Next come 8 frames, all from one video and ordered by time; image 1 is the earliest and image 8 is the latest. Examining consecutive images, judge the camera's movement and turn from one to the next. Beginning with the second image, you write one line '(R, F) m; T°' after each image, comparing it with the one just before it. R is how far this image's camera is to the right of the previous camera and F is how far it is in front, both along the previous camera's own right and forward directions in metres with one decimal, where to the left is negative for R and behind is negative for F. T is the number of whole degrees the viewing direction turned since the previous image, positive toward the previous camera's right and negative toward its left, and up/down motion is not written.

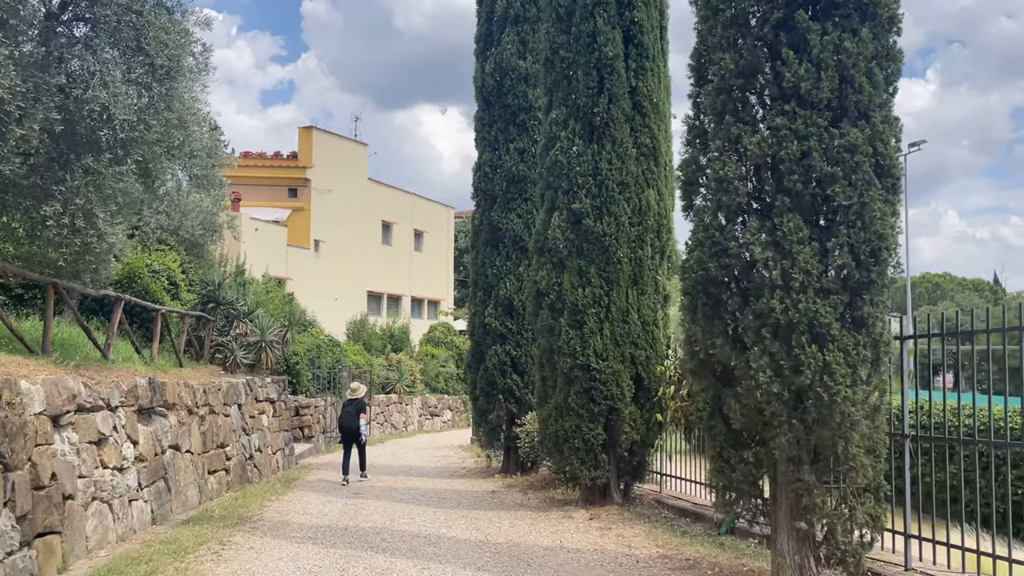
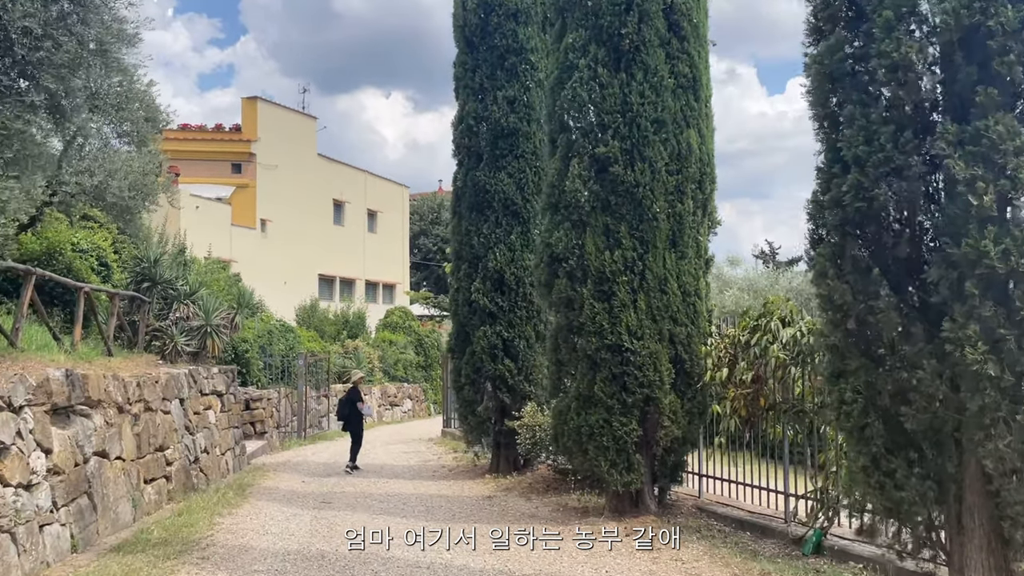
(-0.6, +1.8) m; +4°
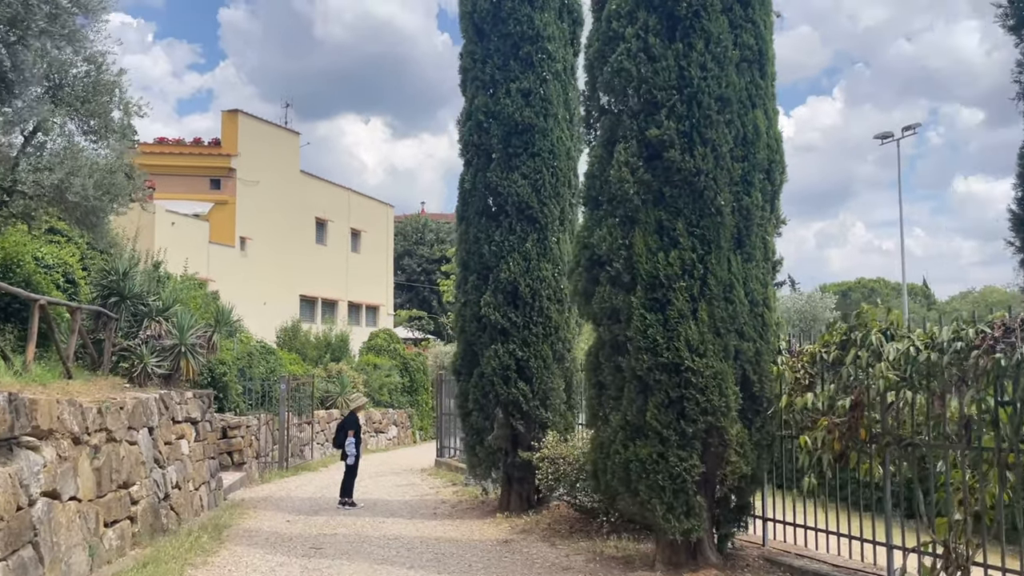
(-0.4, +1.2) m; +1°
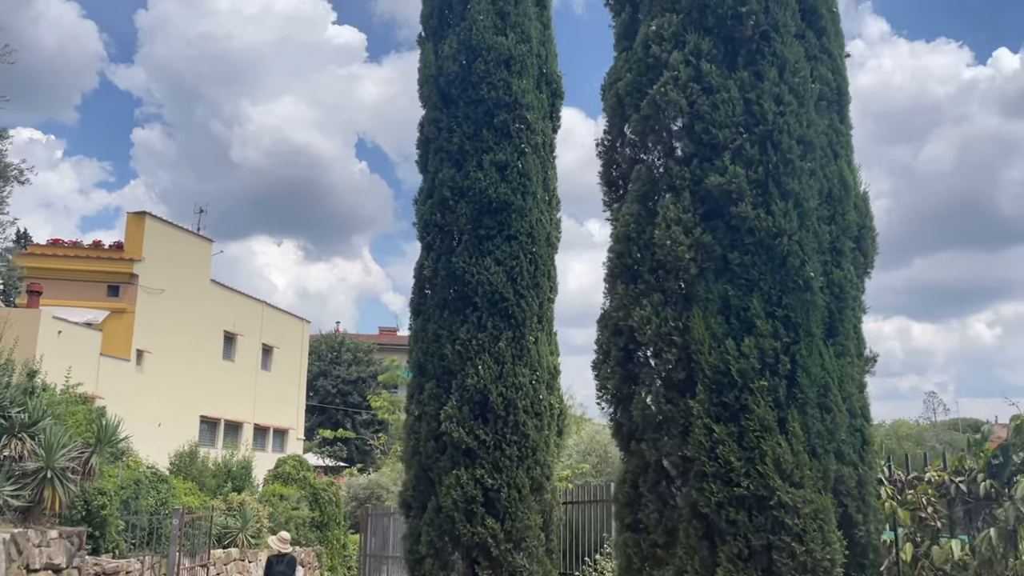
(-0.5, +1.8) m; +6°
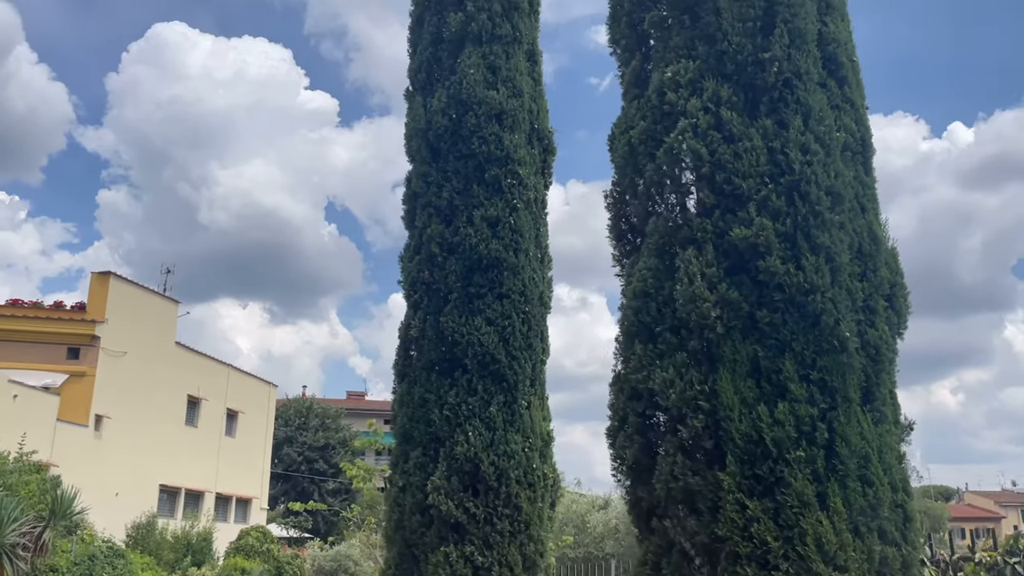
(-0.2, +0.4) m; +2°
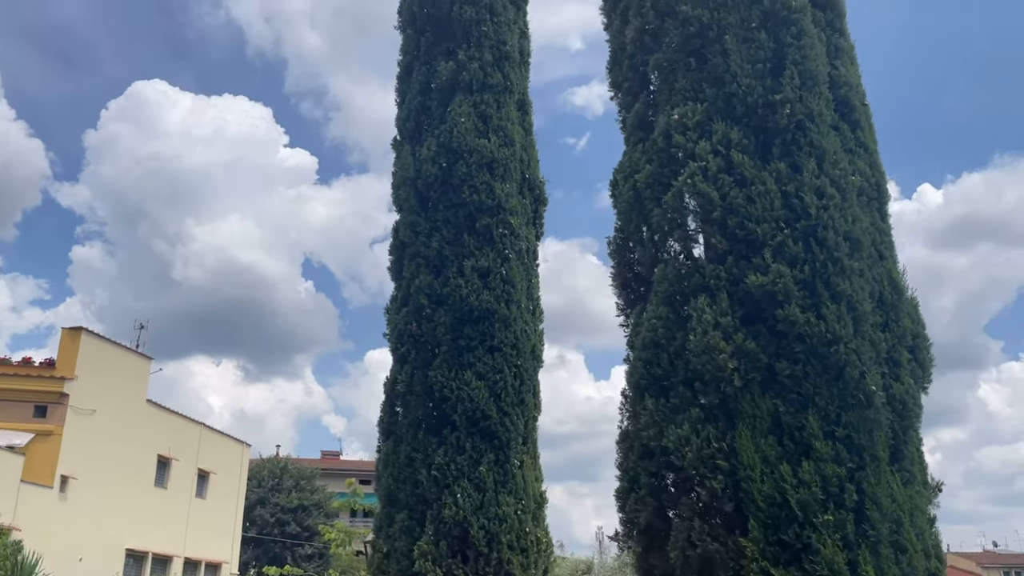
(-0.1, +0.3) m; +2°
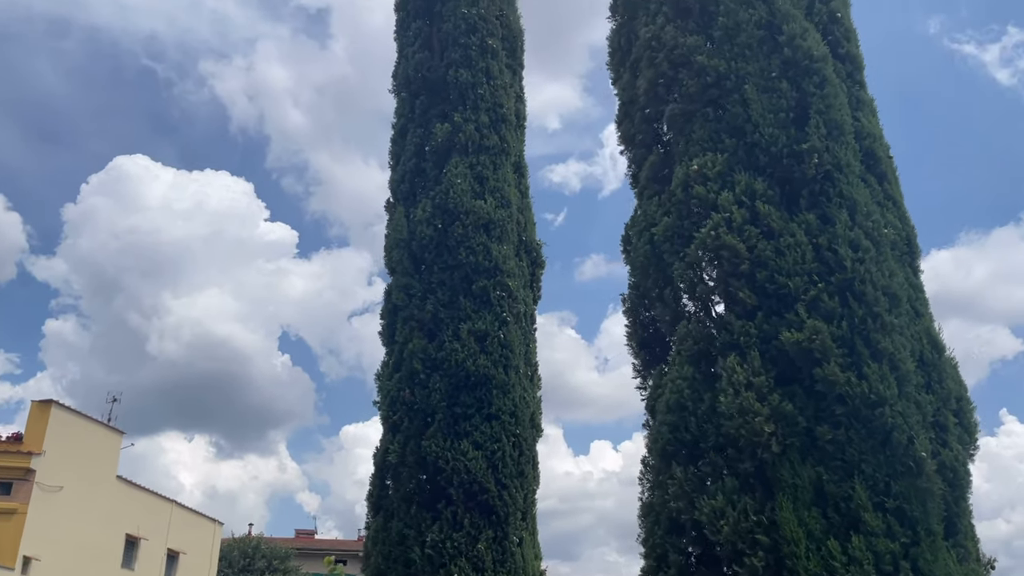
(-0.2, +0.3) m; +1°
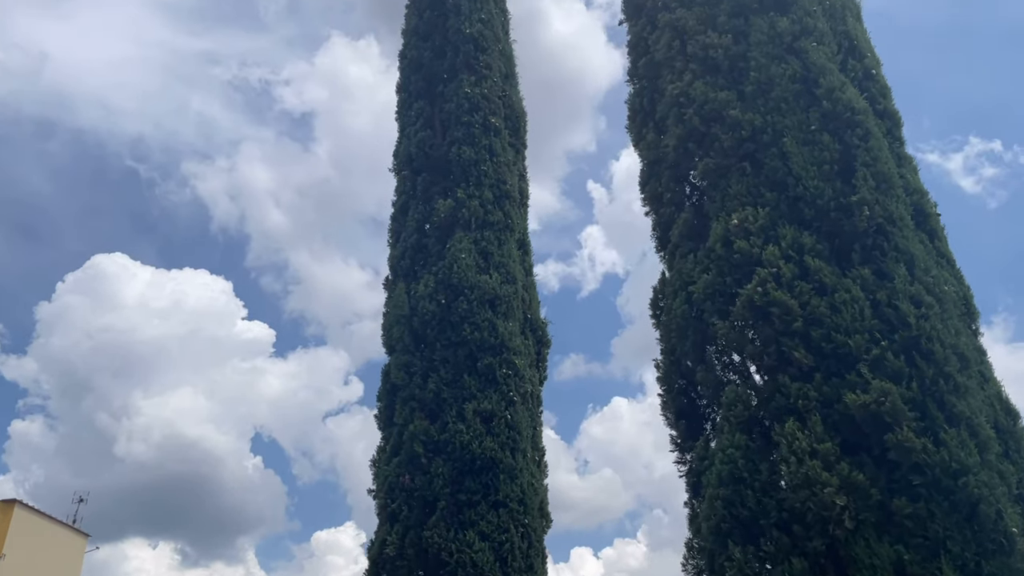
(-0.2, +0.4) m; +1°
